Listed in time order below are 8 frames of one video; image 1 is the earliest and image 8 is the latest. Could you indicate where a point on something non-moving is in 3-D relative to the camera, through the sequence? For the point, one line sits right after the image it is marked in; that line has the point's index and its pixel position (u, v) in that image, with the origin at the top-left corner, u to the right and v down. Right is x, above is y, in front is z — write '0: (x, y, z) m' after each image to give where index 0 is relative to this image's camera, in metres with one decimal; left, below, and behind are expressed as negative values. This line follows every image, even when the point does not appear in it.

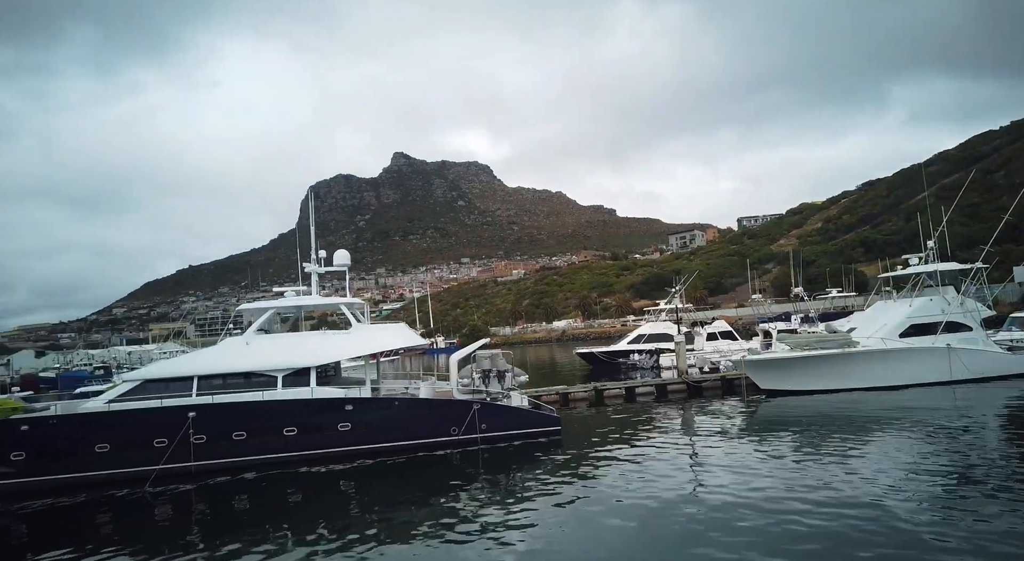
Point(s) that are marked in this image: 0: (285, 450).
0: (-5.2, -4.0, +13.9) m
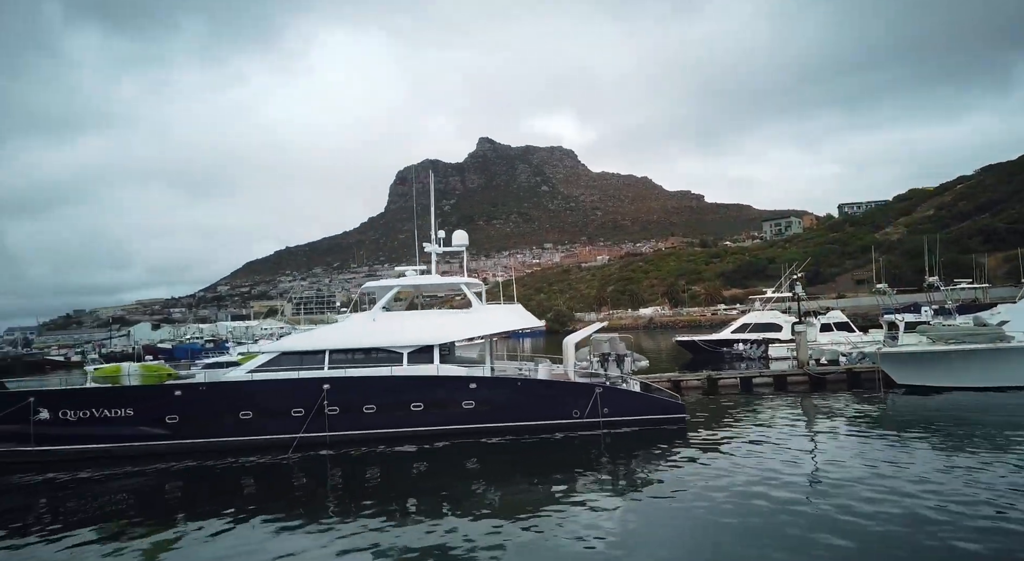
0: (-2.3, -3.4, +14.1) m
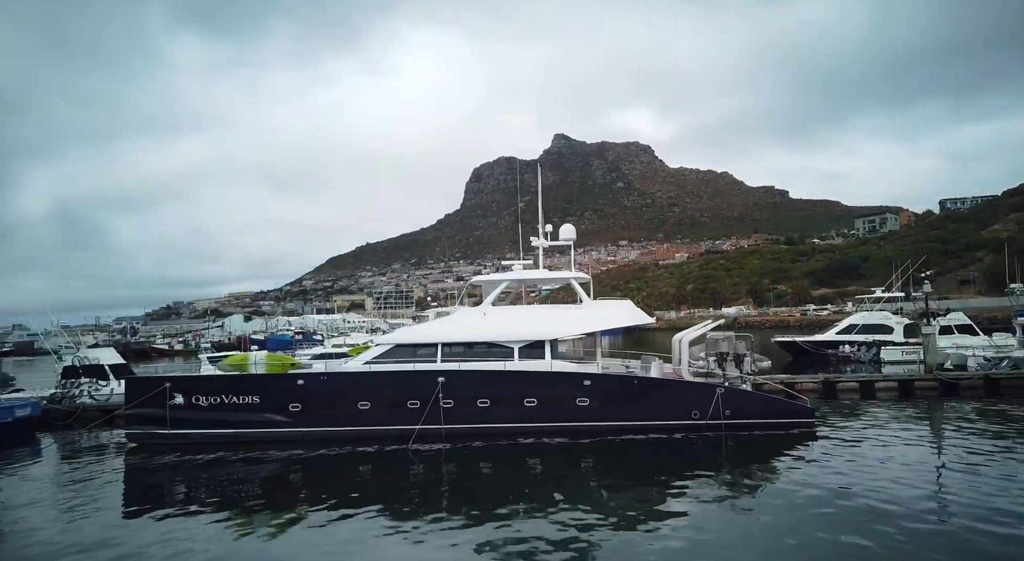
0: (+0.4, -3.3, +13.9) m
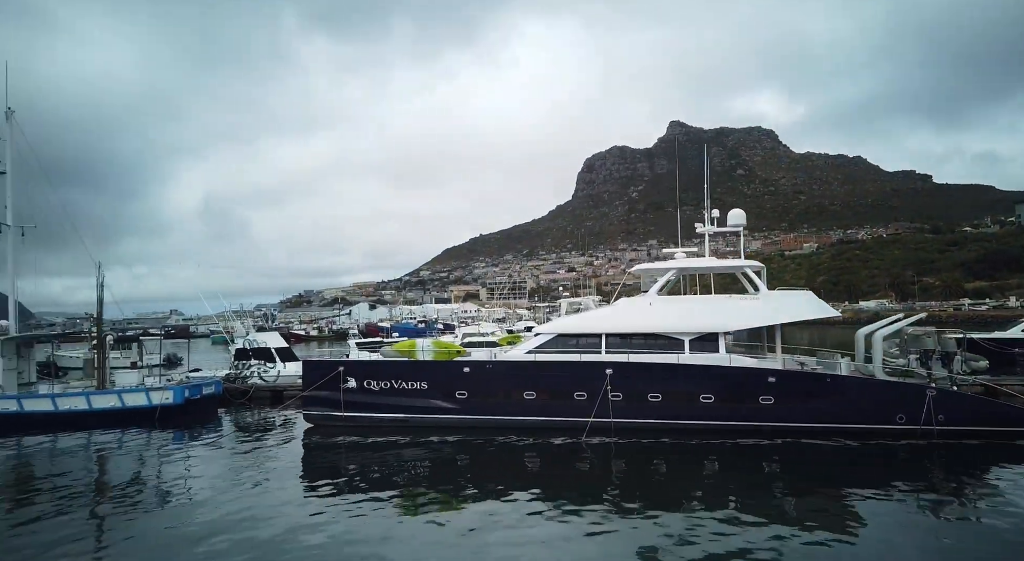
0: (+4.2, -3.0, +13.0) m
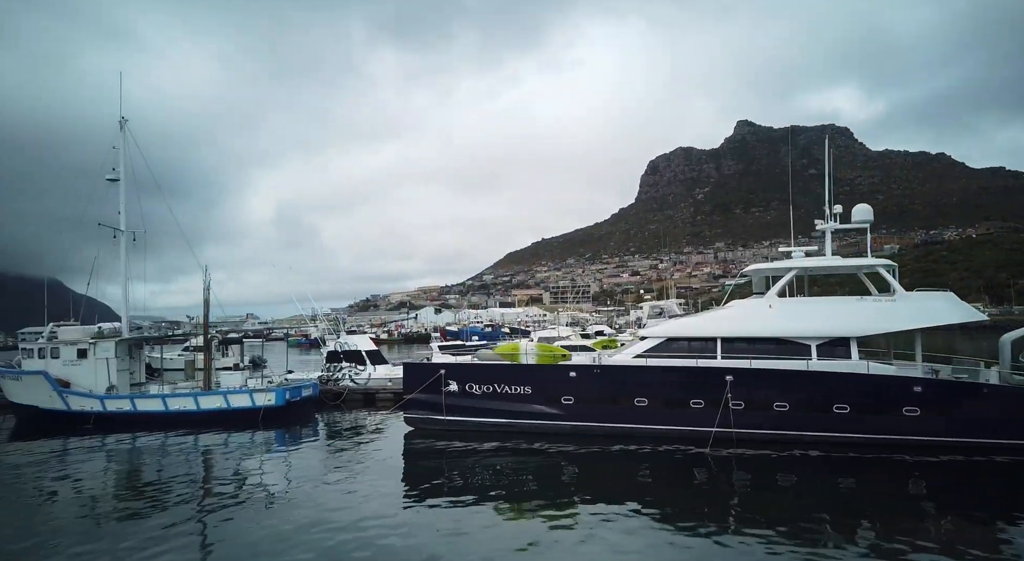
0: (+6.5, -3.0, +12.1) m
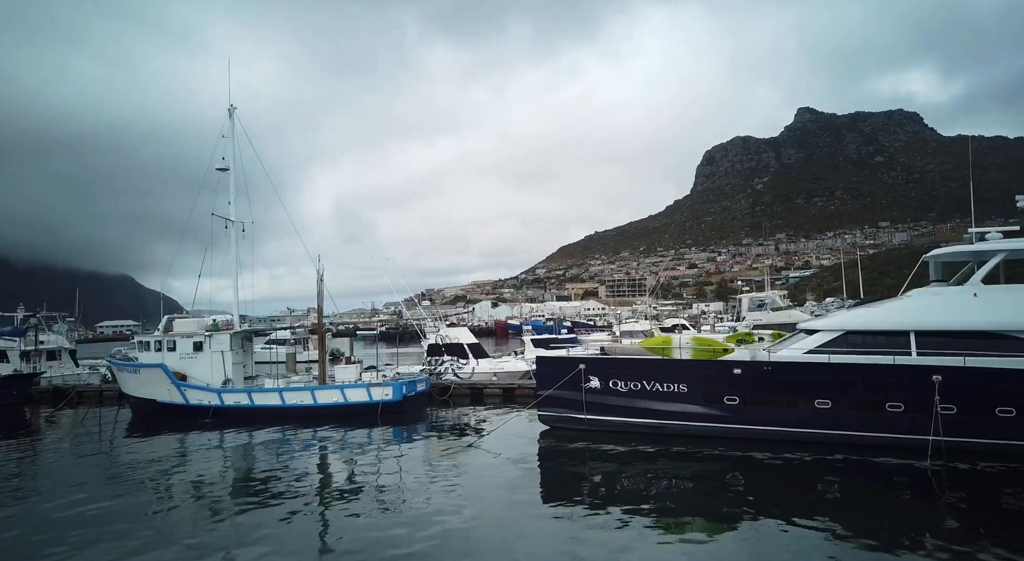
0: (+9.8, -2.8, +10.4) m
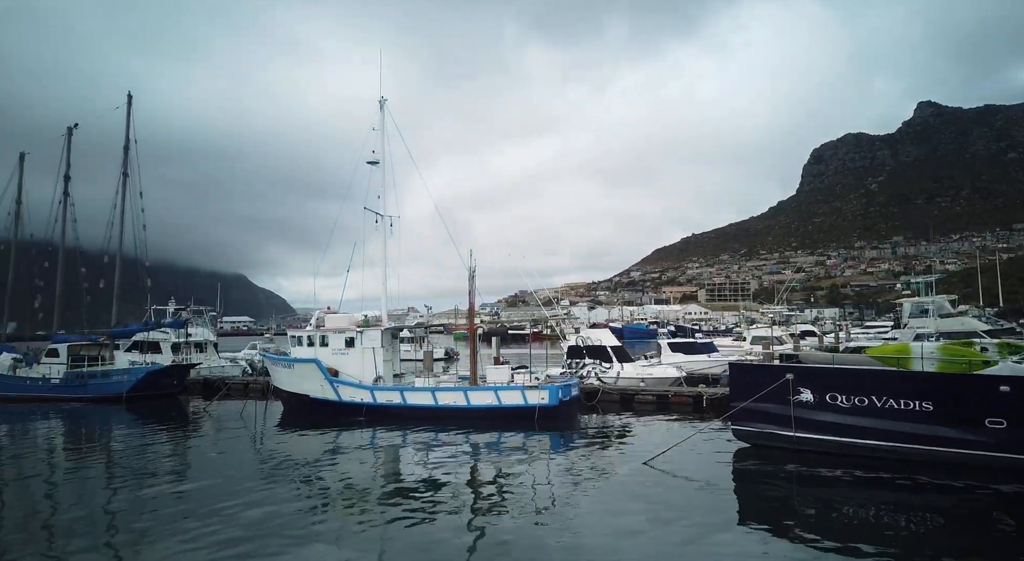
0: (+13.3, -2.8, +7.5) m
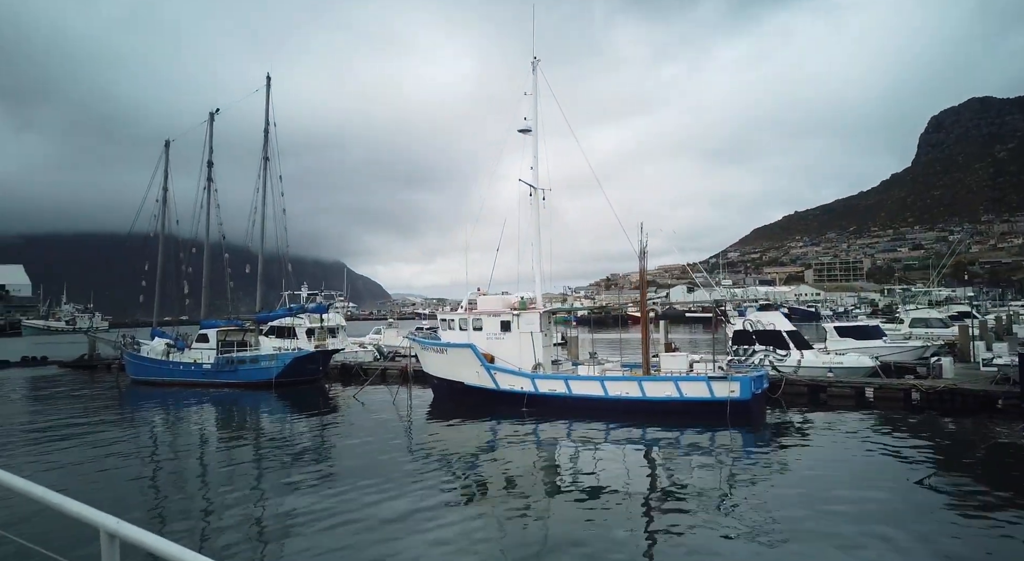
0: (+16.7, -2.3, +3.9) m
